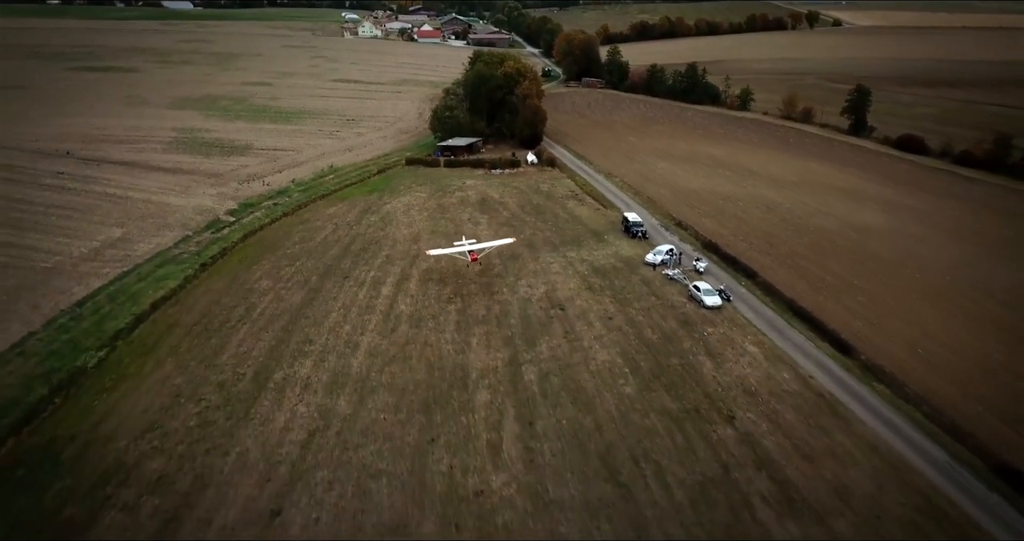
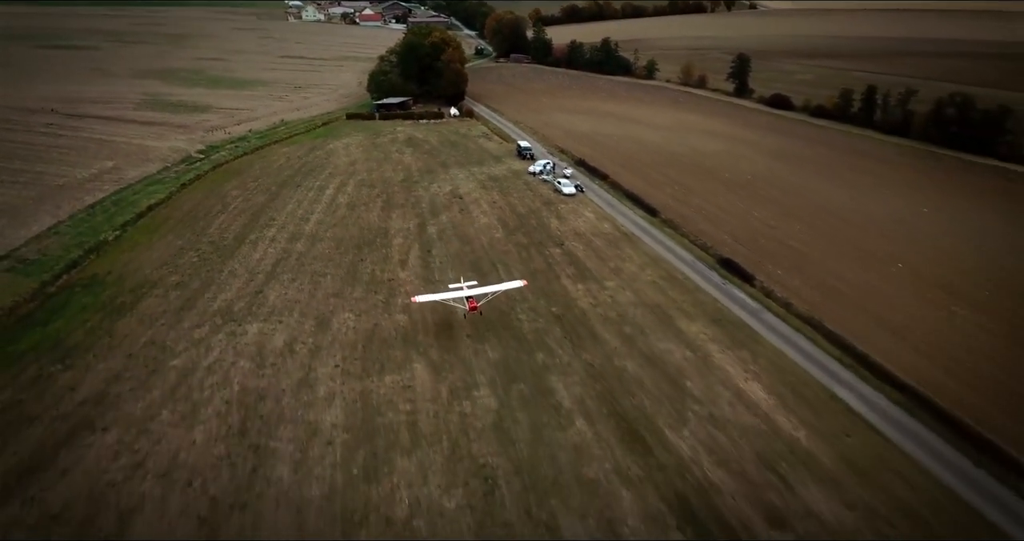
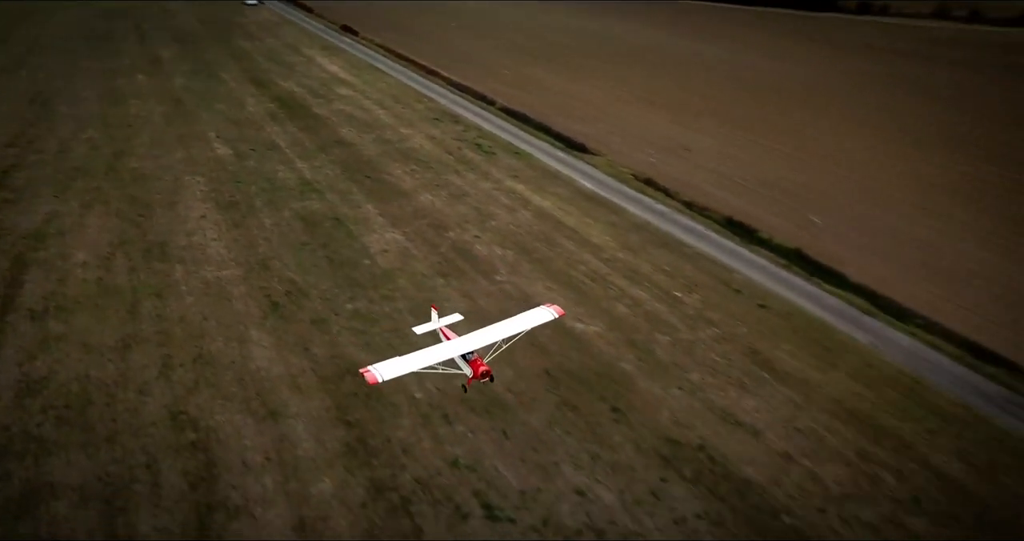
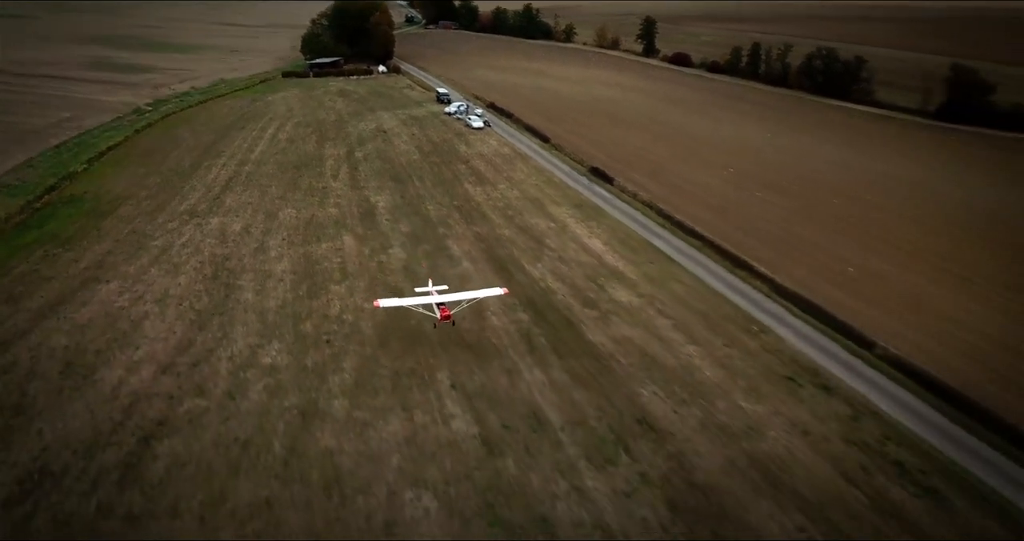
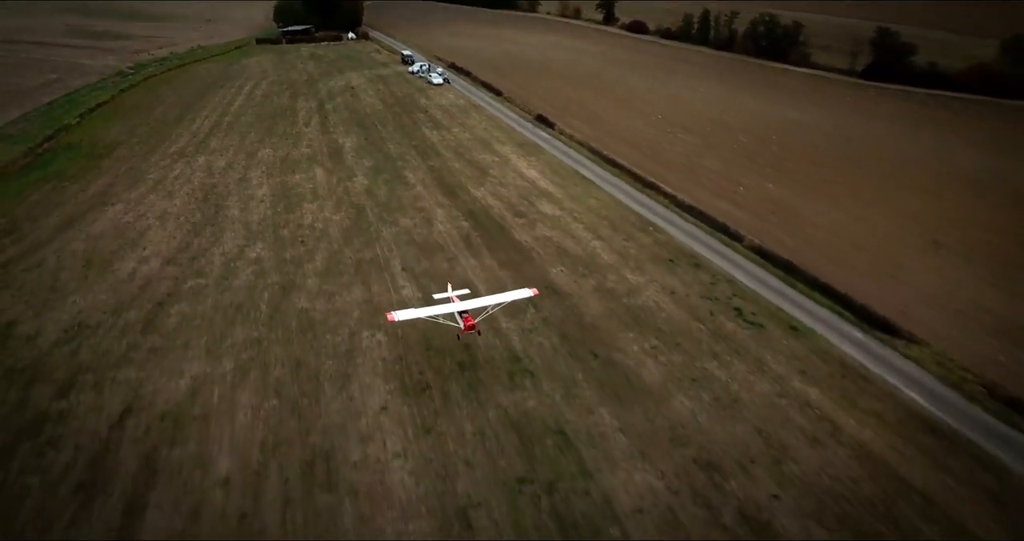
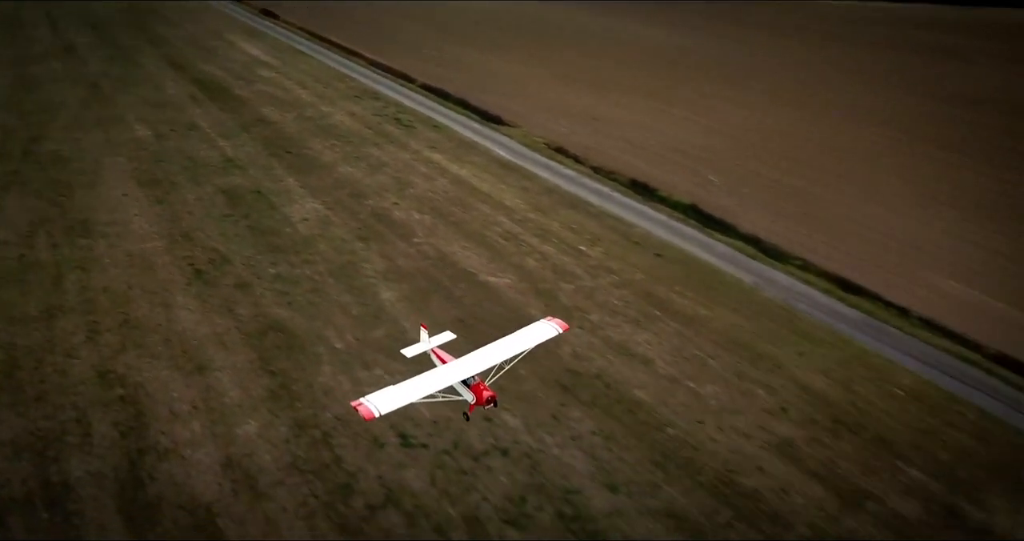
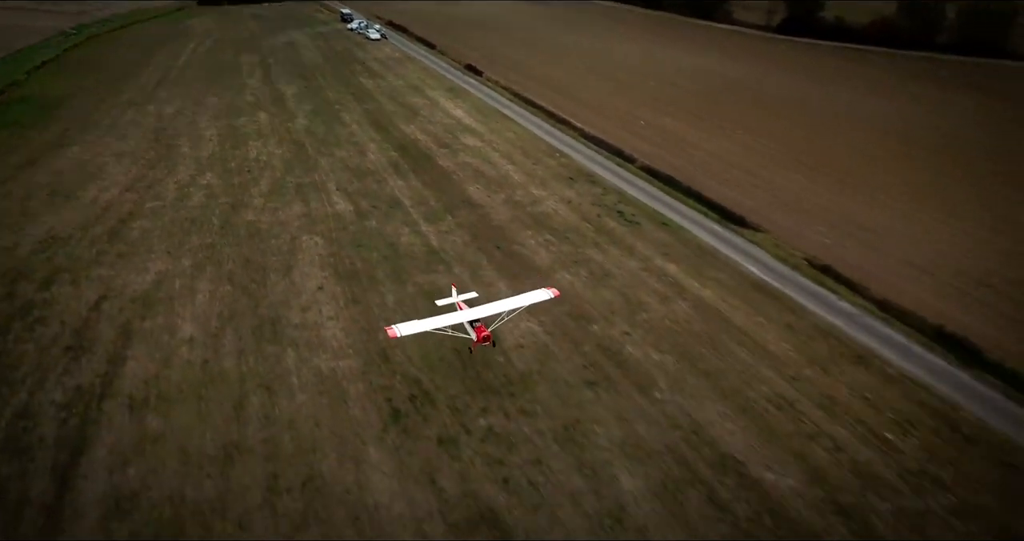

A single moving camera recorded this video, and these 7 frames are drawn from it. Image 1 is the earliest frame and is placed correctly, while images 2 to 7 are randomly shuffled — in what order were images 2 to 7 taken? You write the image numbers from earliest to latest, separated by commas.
2, 4, 5, 7, 3, 6
